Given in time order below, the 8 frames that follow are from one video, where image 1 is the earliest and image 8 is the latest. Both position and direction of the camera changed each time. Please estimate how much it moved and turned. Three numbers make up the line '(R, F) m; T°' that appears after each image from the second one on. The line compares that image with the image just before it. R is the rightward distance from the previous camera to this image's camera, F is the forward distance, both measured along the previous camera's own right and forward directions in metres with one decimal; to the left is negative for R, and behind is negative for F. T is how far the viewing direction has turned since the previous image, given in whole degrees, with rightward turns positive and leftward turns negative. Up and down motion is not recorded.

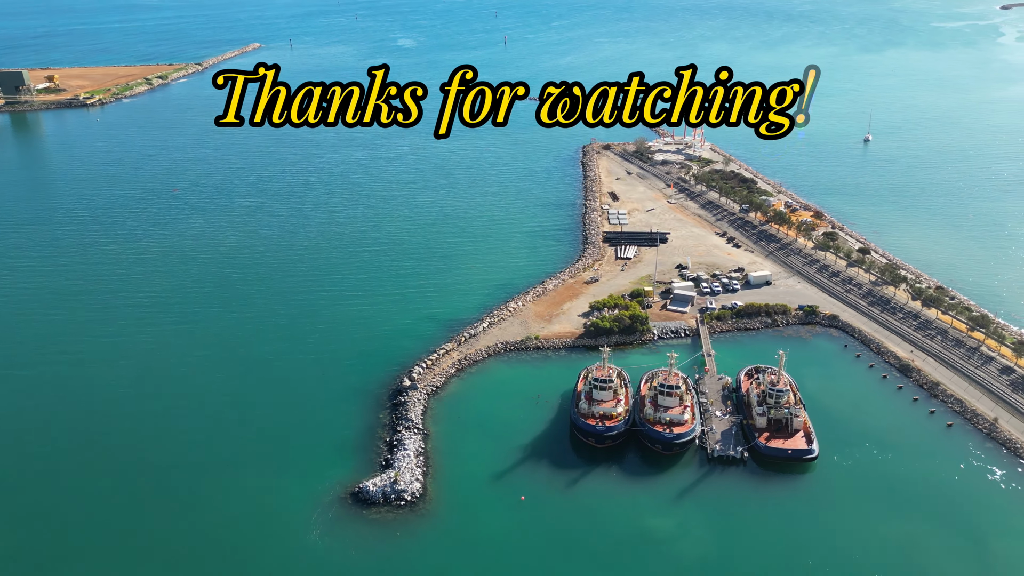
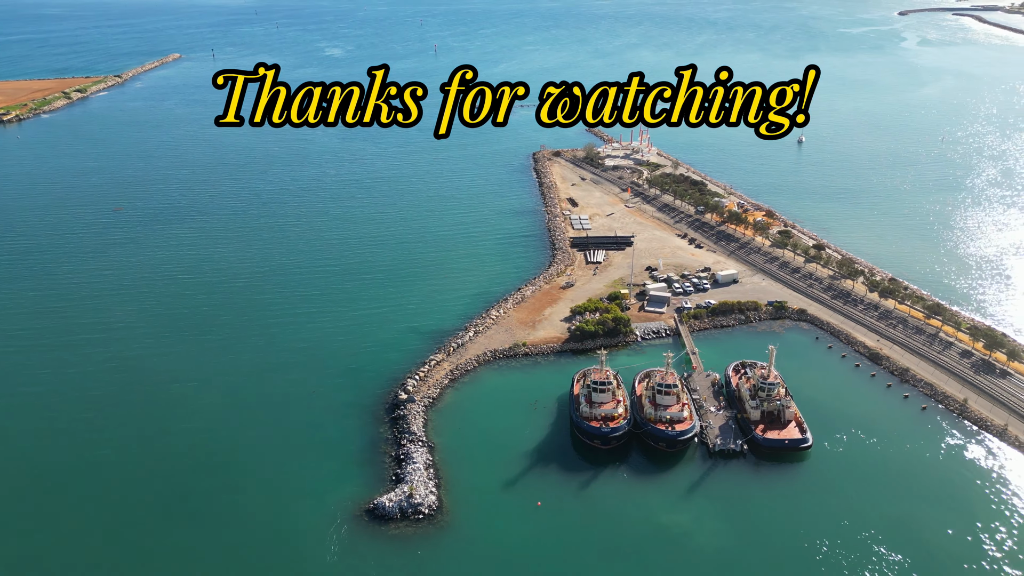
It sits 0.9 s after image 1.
(-2.9, -0.1) m; +6°
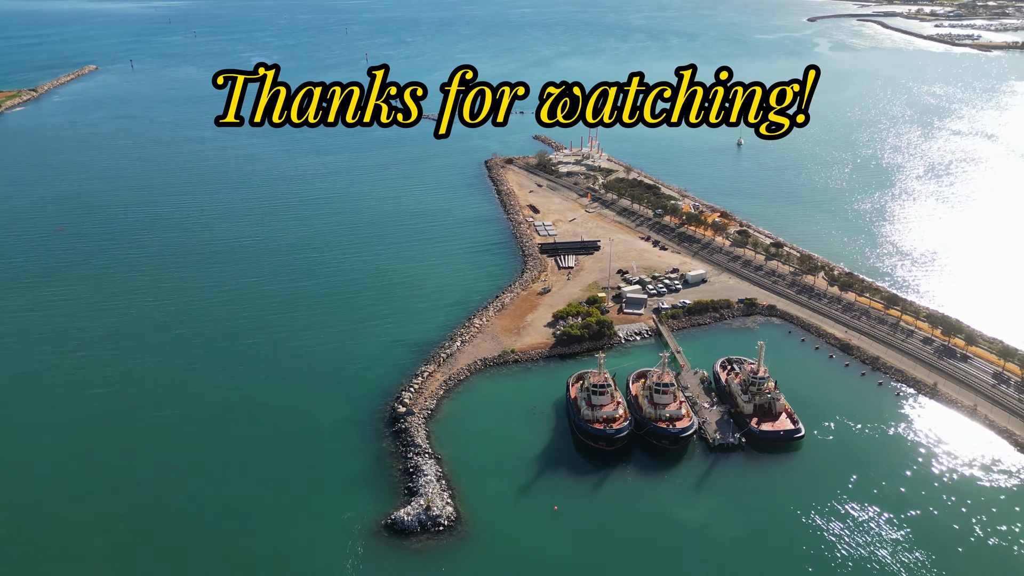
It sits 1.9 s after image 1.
(-2.9, -0.1) m; +5°
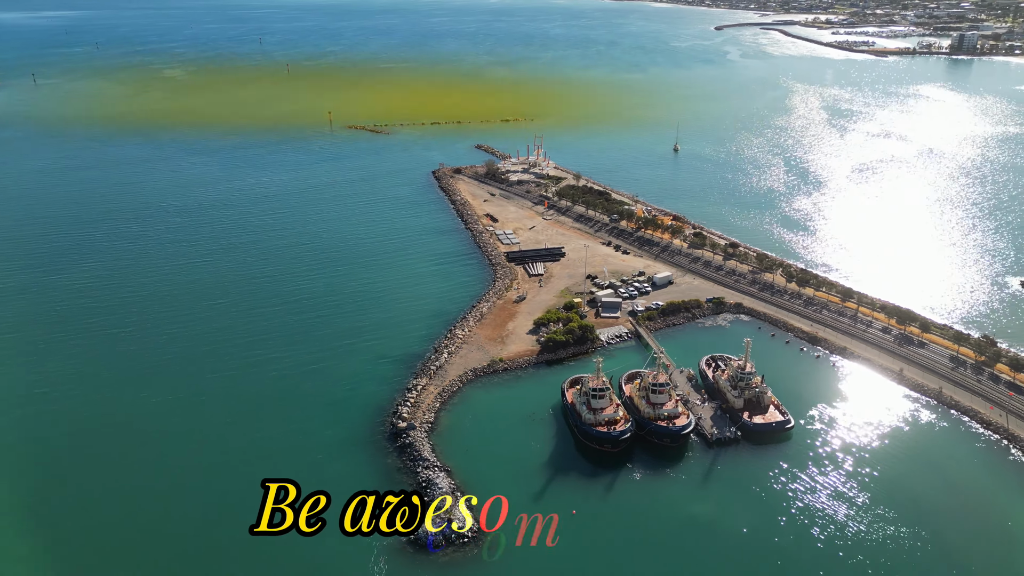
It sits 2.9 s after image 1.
(-3.3, -0.2) m; +6°
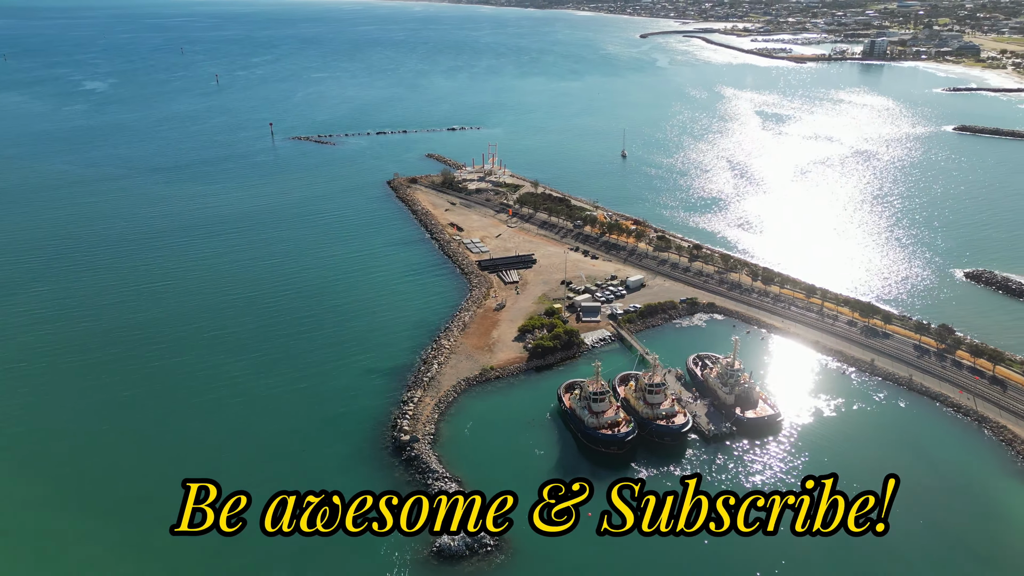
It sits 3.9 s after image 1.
(-2.9, -0.2) m; +5°
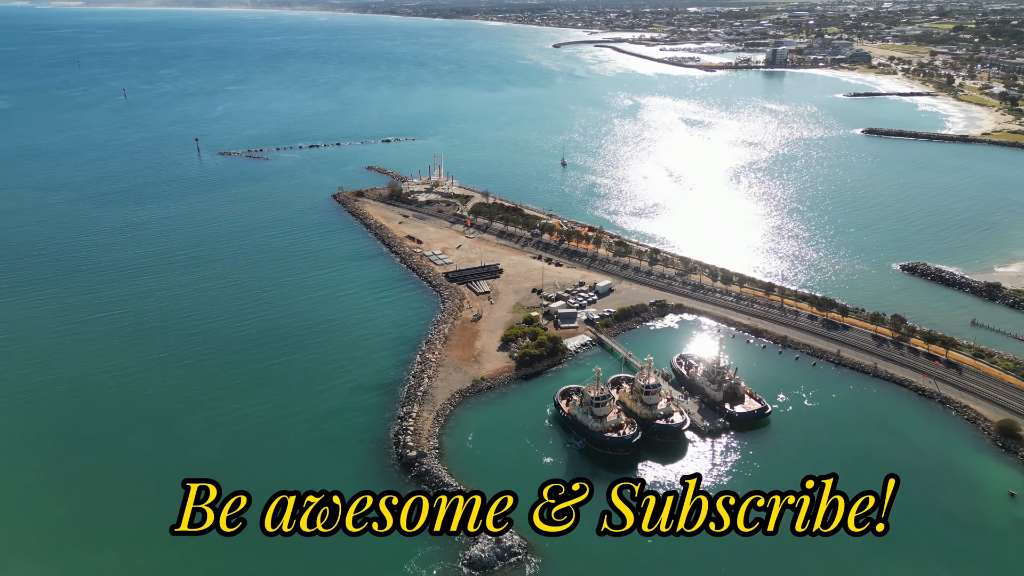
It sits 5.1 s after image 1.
(-3.6, -0.2) m; +6°
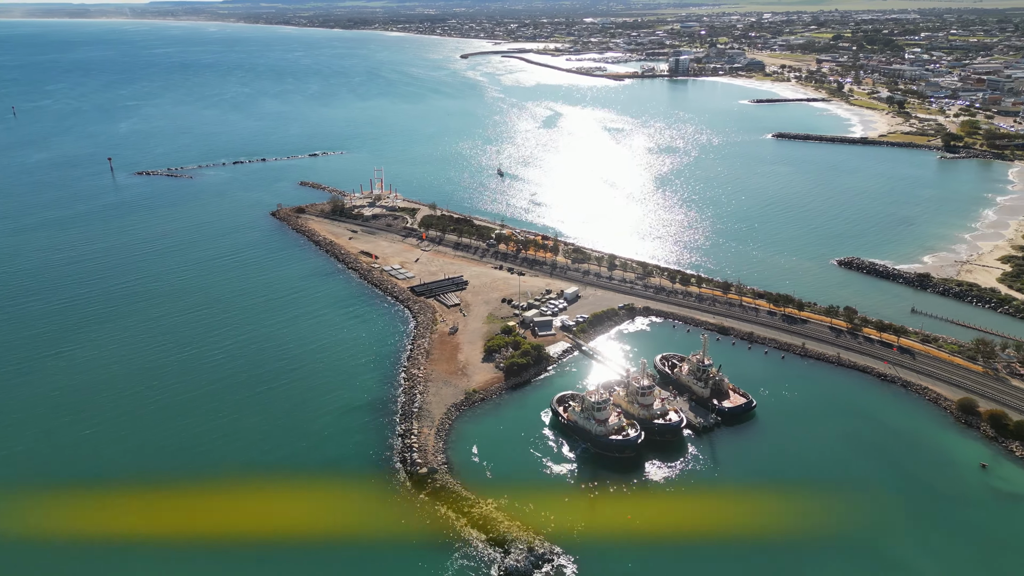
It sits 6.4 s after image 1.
(-4.1, -0.1) m; +7°
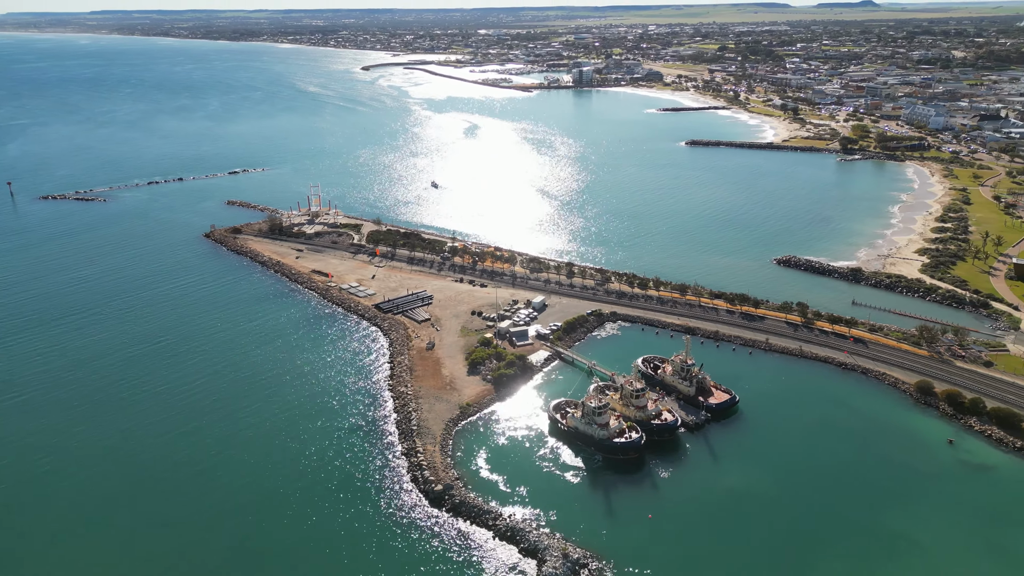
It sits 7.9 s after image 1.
(-4.4, -0.1) m; +7°
